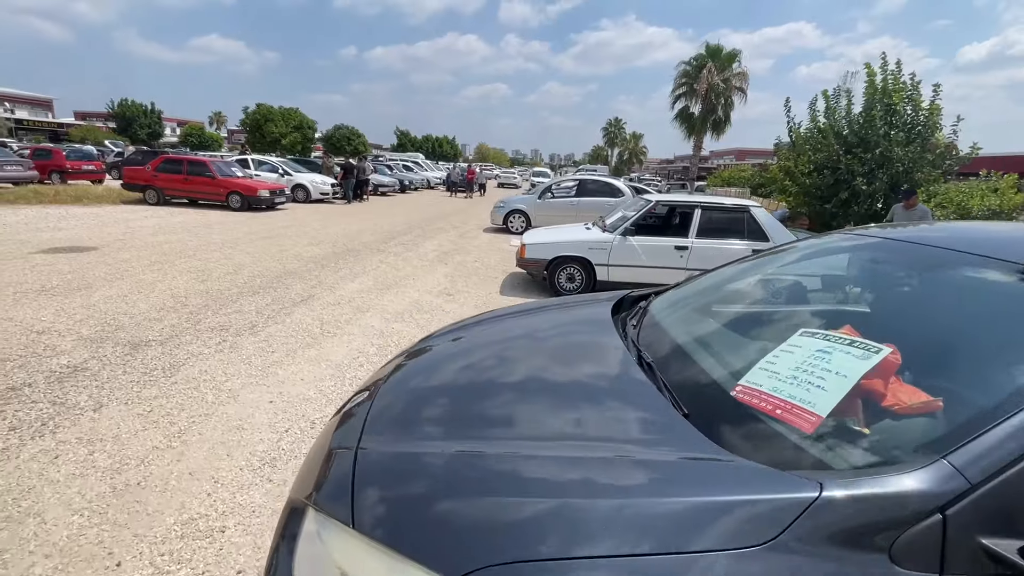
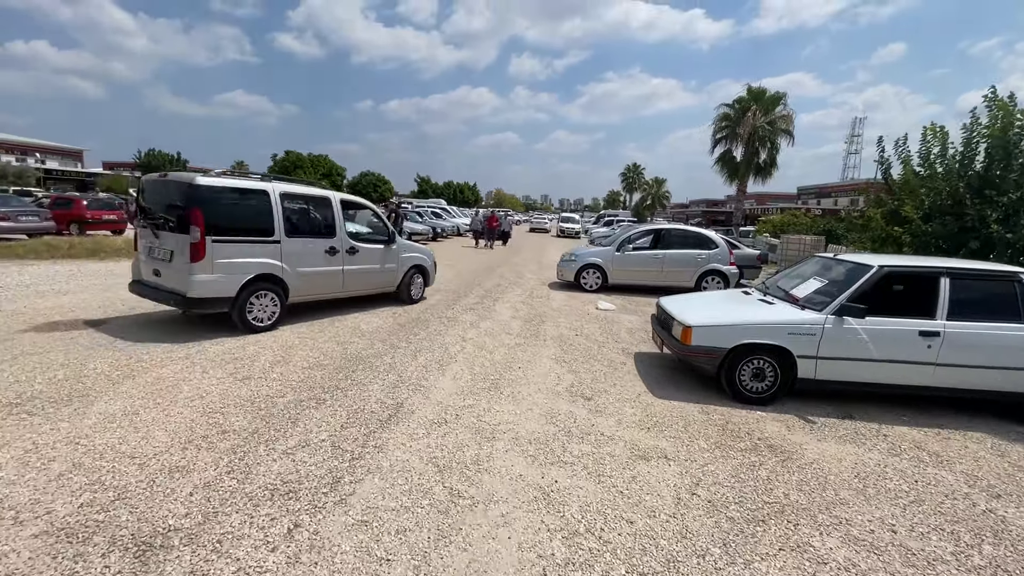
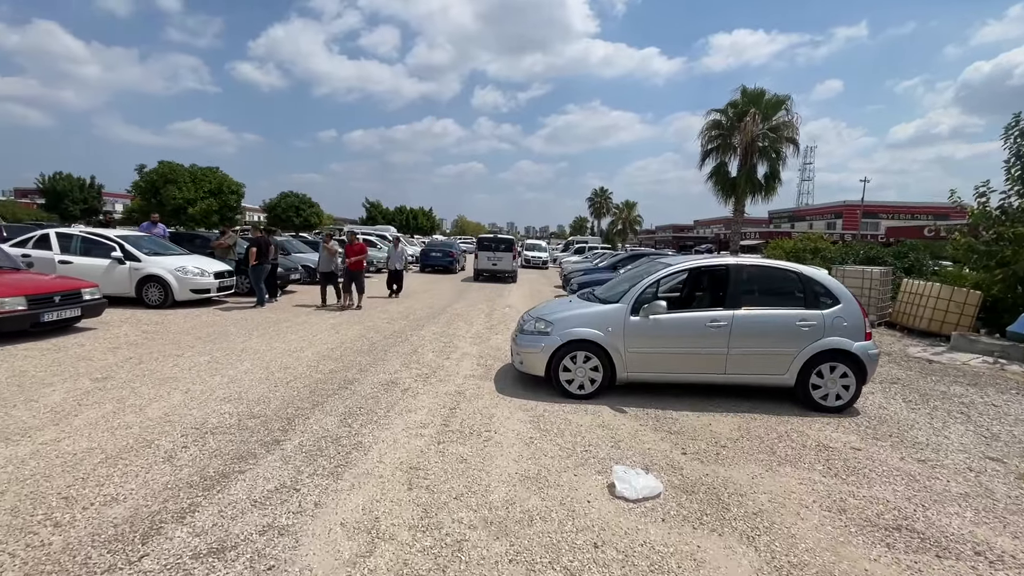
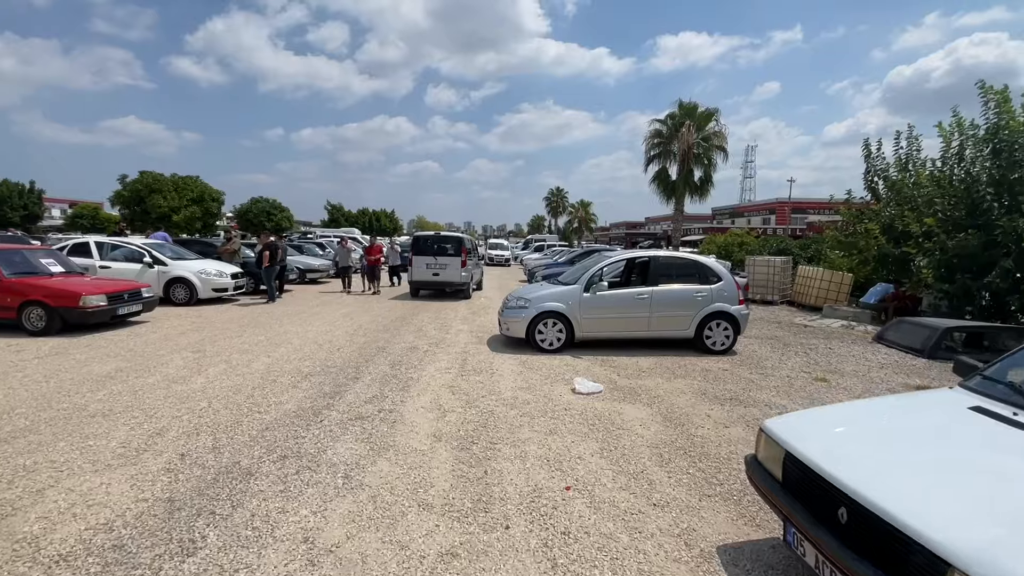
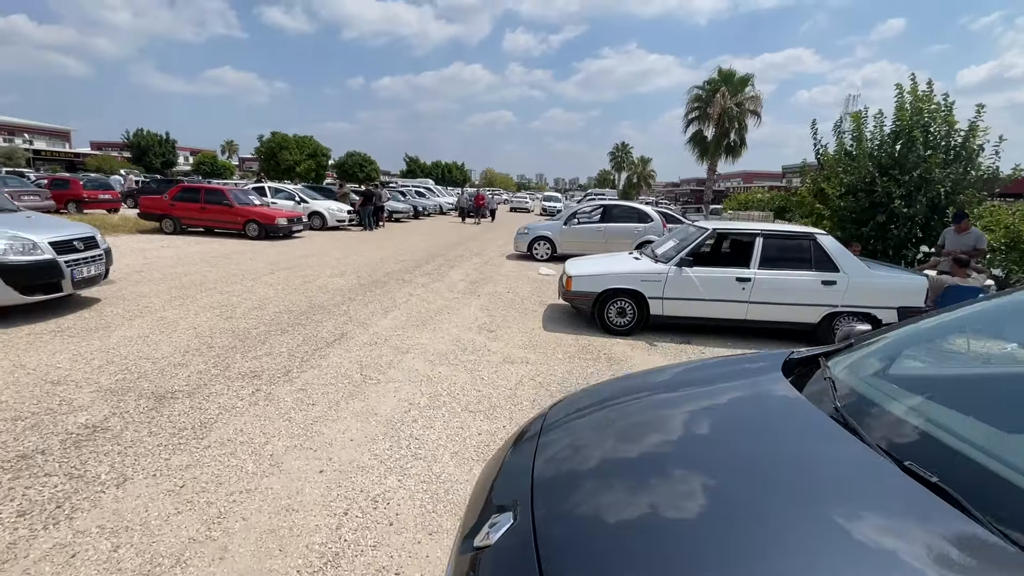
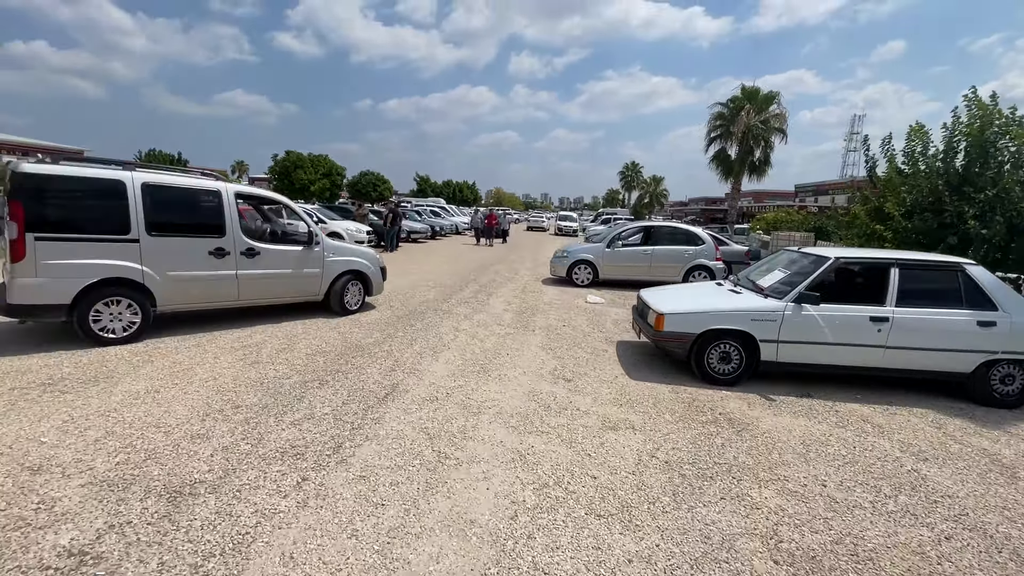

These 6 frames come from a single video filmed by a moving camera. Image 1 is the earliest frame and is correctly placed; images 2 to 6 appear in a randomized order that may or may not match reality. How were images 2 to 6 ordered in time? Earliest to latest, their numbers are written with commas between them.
5, 6, 2, 4, 3
